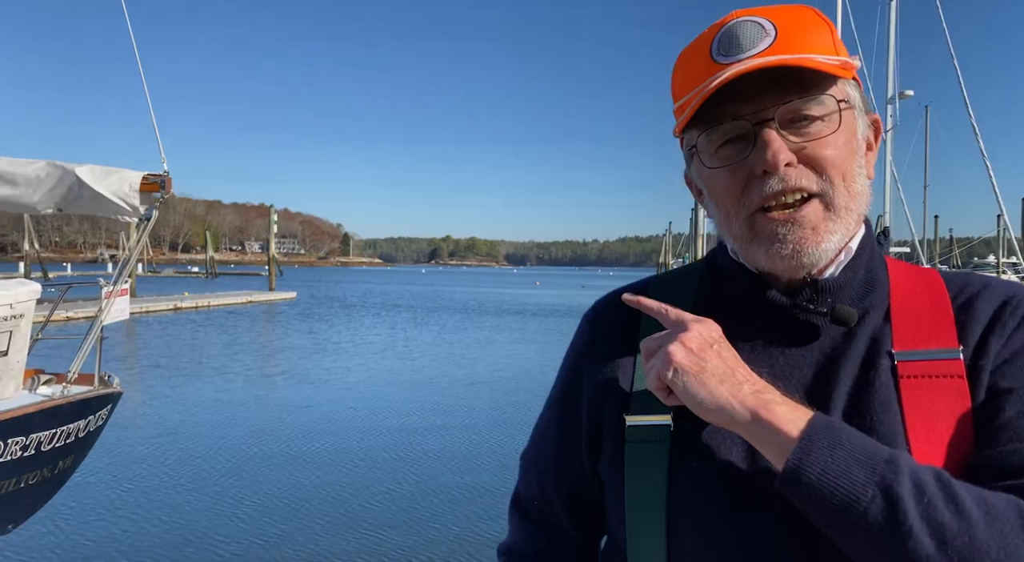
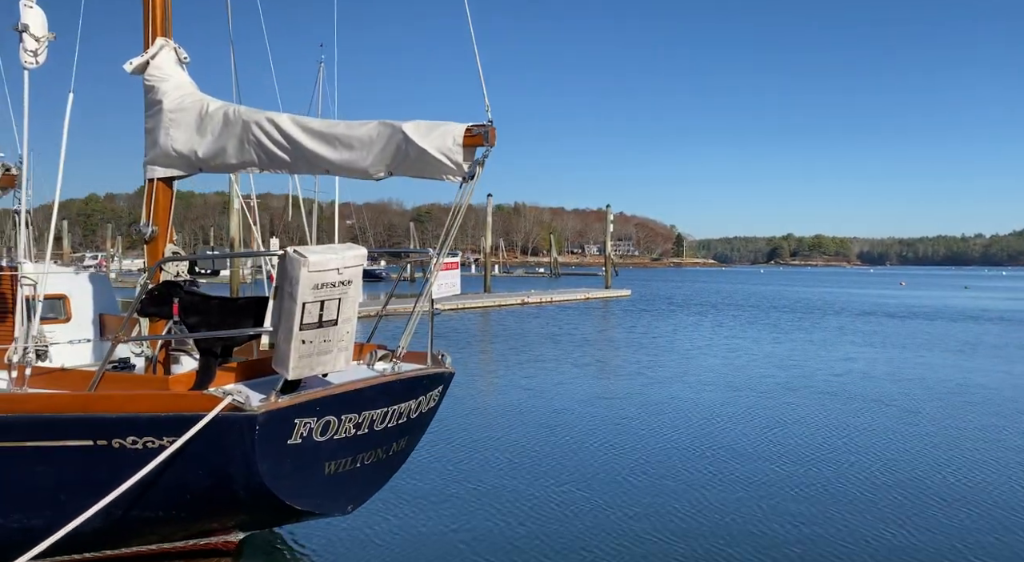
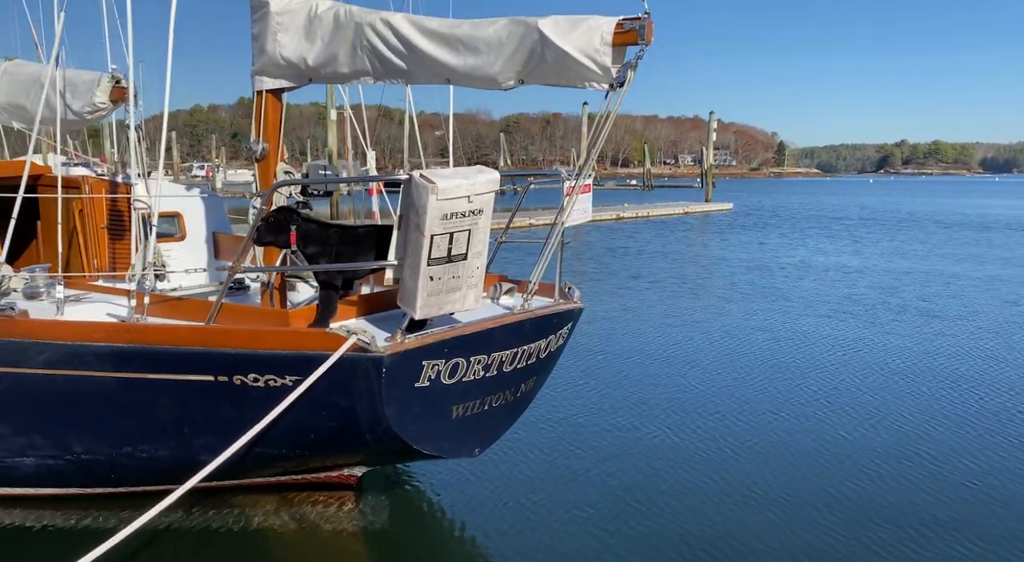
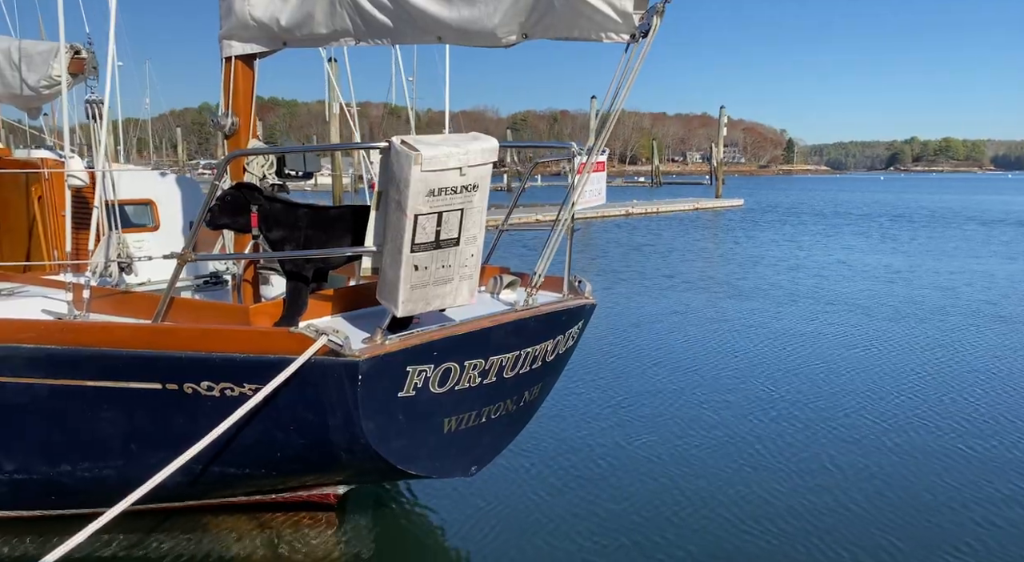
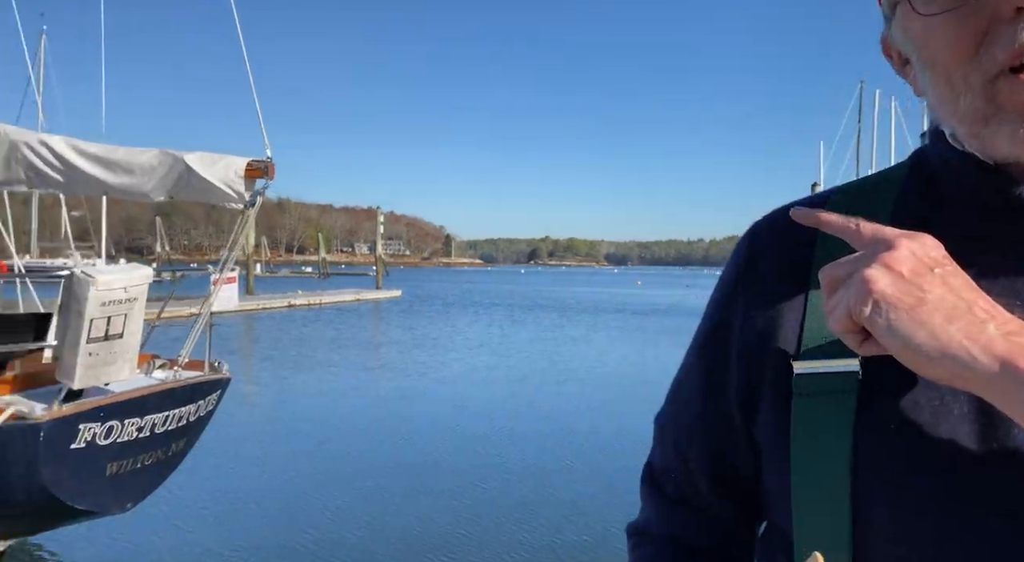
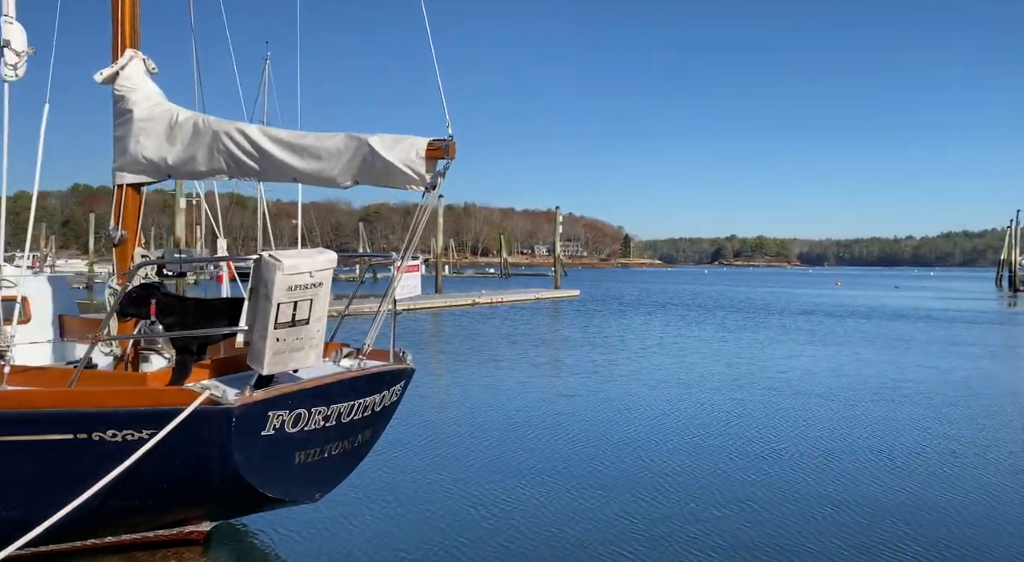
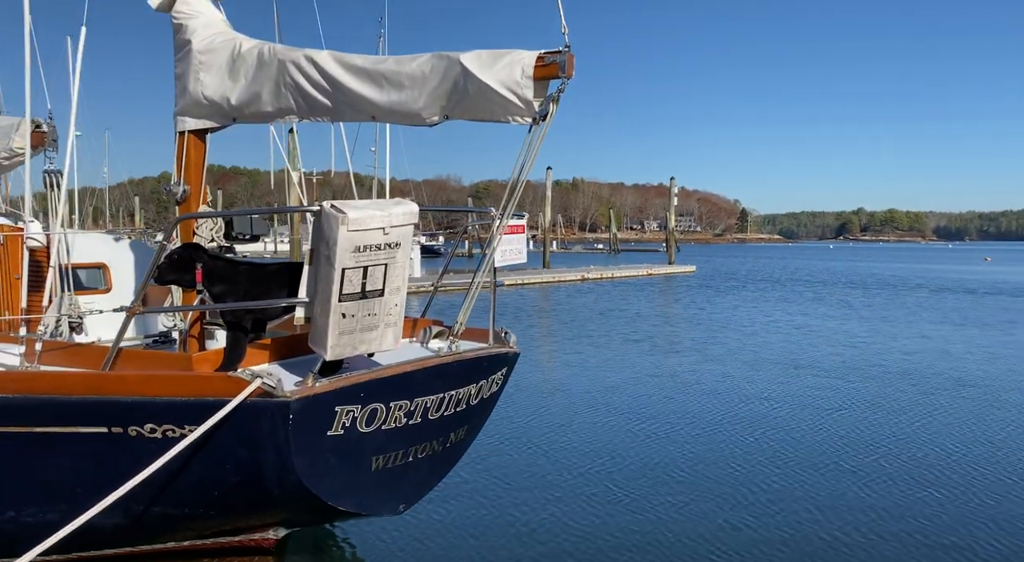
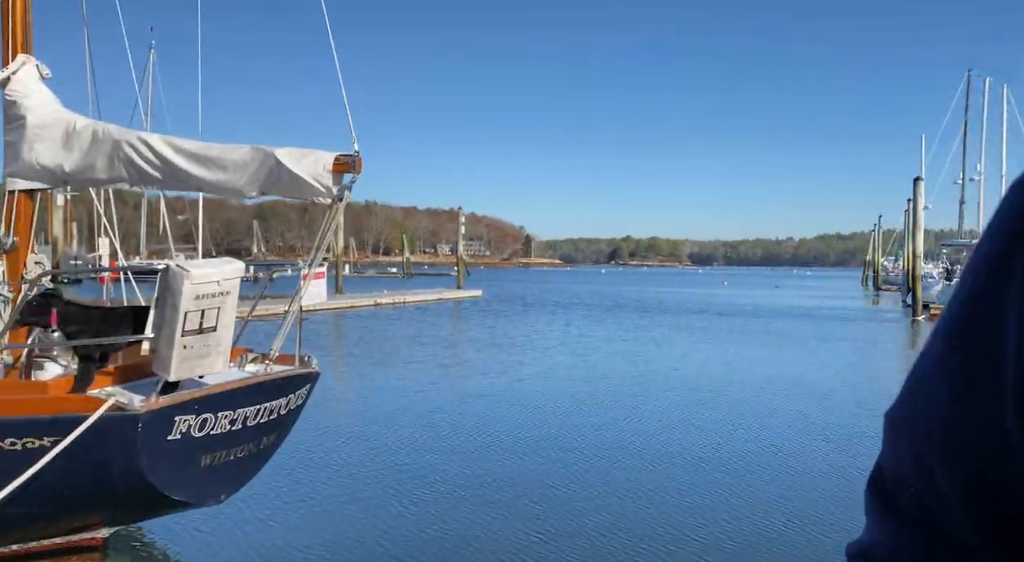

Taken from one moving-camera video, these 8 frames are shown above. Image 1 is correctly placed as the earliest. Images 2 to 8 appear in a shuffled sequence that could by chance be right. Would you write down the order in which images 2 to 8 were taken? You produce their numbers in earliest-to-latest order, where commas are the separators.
5, 8, 6, 2, 7, 4, 3
